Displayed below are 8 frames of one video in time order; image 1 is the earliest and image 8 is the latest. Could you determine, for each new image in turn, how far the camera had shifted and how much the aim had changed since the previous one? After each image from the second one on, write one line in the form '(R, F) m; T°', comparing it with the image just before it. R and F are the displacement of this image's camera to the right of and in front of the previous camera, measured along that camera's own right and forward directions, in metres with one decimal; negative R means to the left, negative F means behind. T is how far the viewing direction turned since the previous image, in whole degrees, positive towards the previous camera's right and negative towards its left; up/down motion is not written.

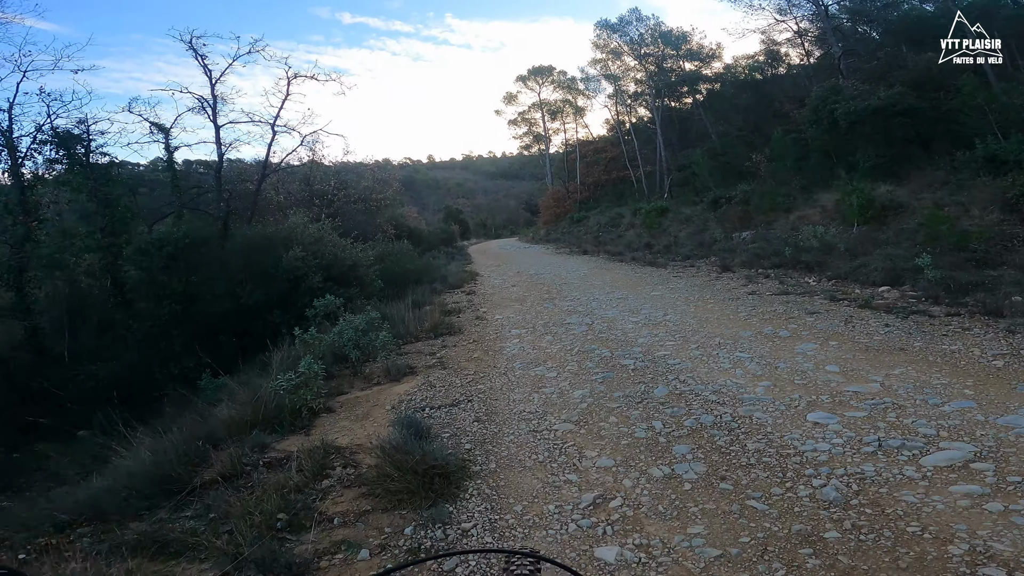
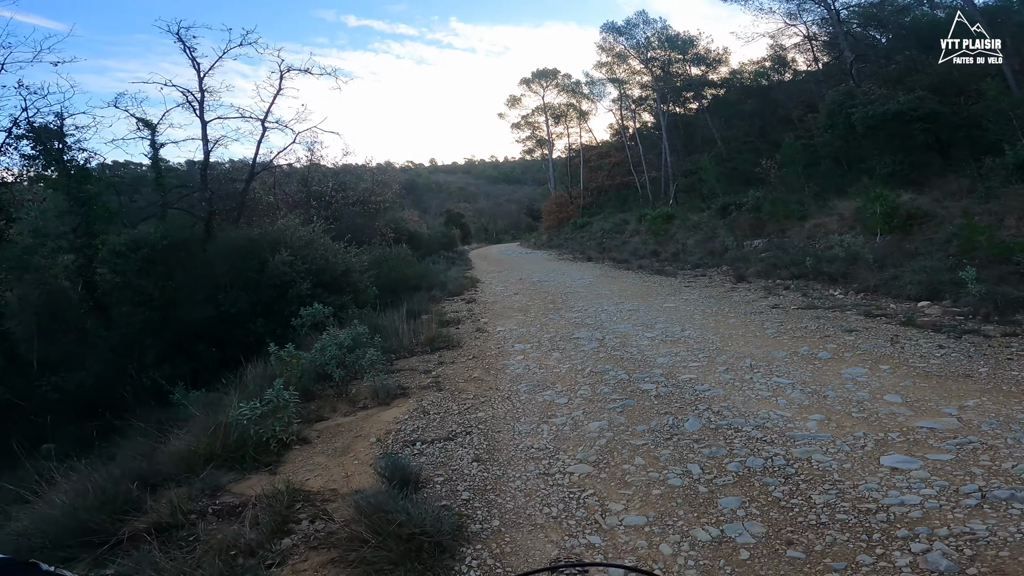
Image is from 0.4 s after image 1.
(-0.1, +0.8) m; 0°
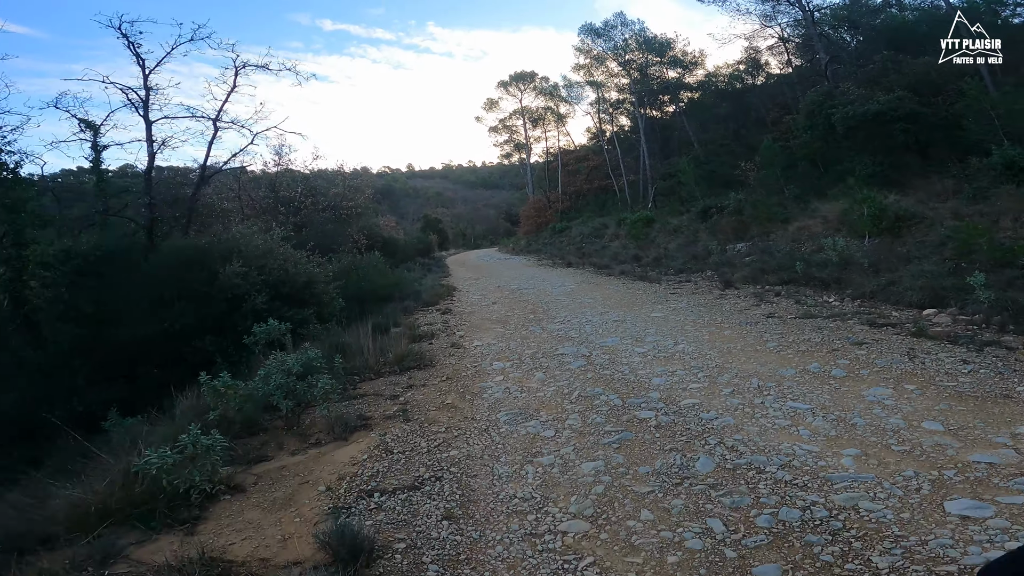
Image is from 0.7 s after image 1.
(0.0, +0.7) m; +2°
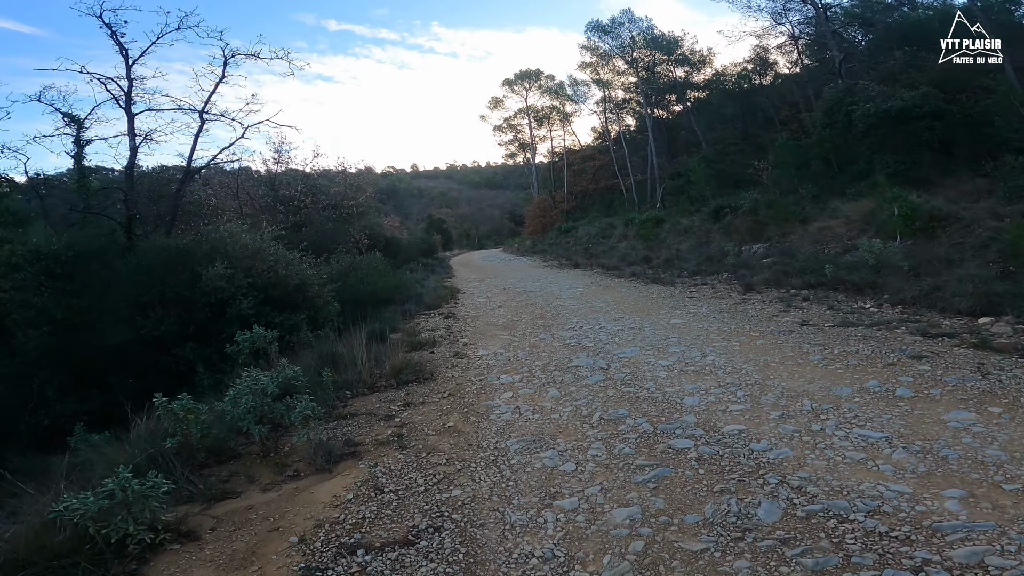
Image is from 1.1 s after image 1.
(-0.1, +0.7) m; 0°
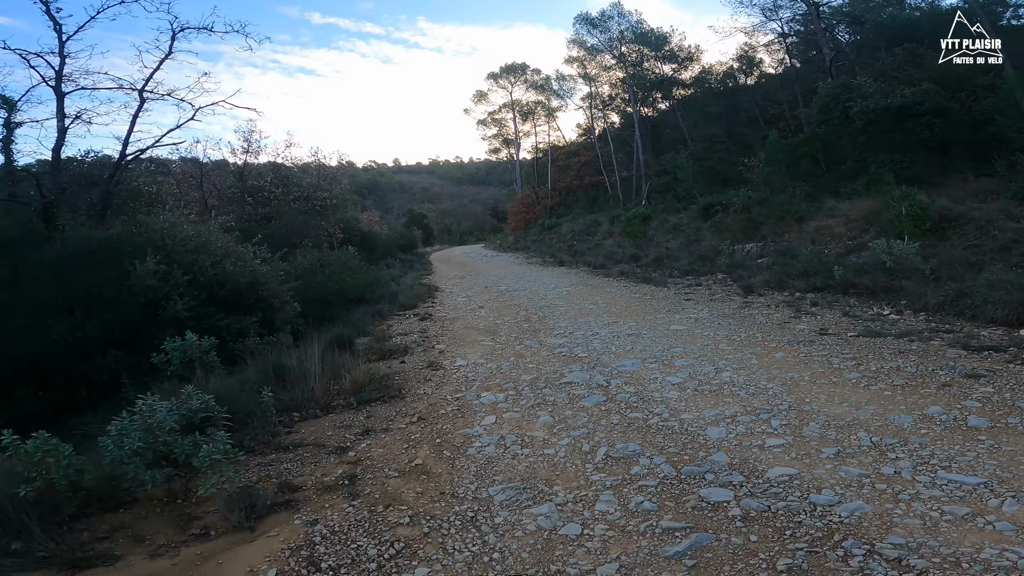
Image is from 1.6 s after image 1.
(0.0, +1.0) m; +2°
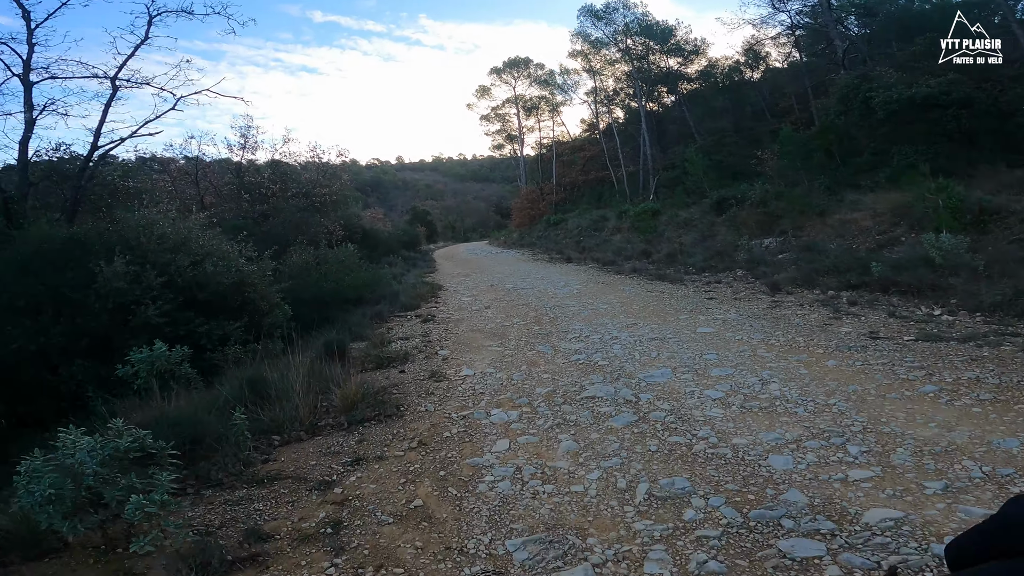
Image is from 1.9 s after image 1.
(-0.1, +0.8) m; 0°
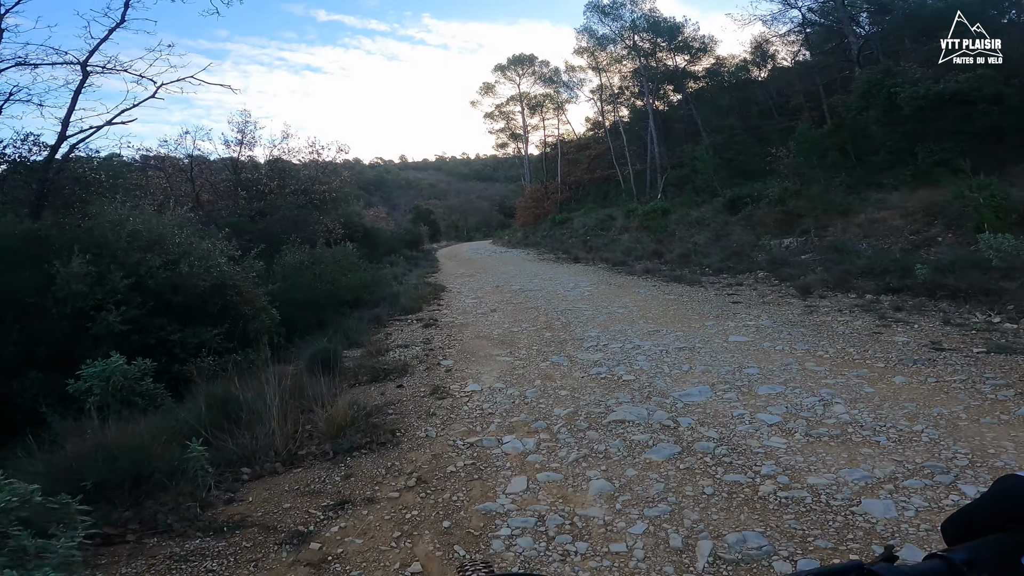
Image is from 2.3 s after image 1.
(-0.1, +0.8) m; 0°
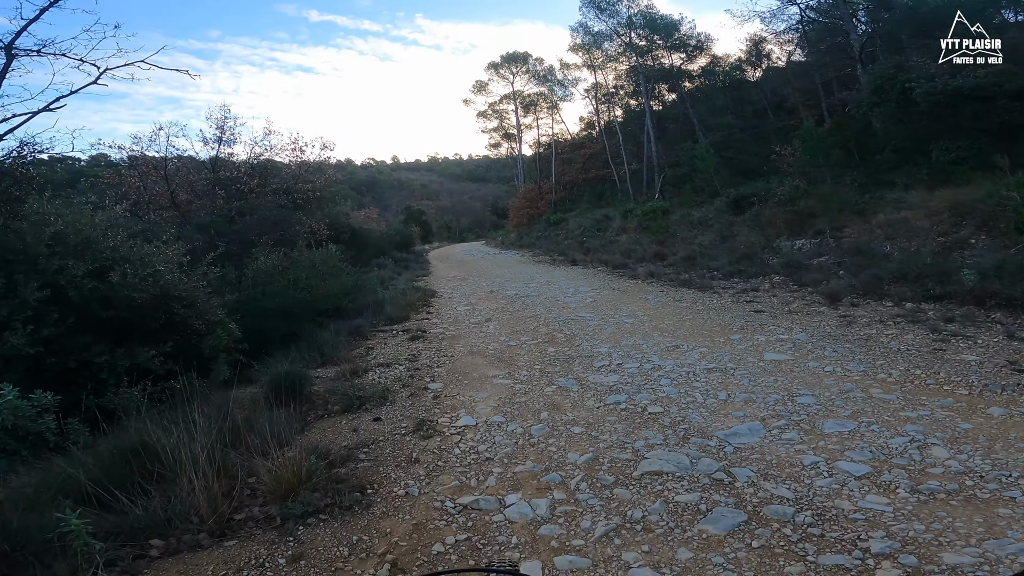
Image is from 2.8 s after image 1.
(-0.1, +1.0) m; +1°
